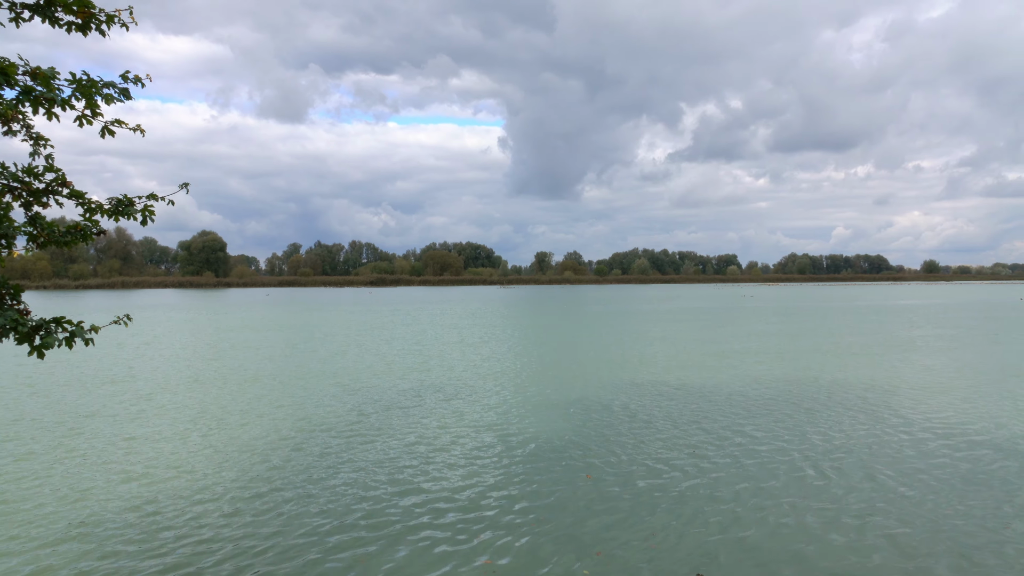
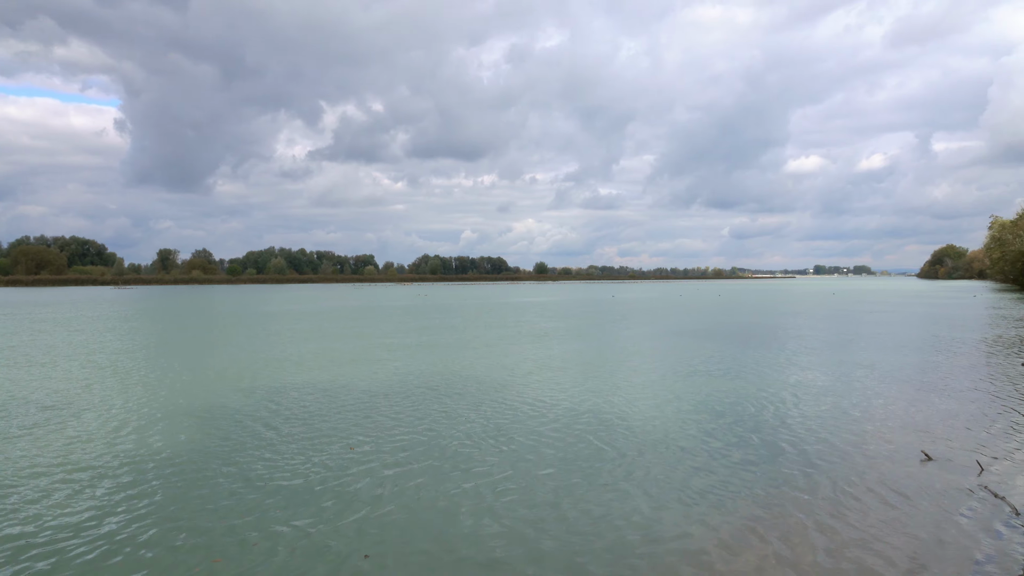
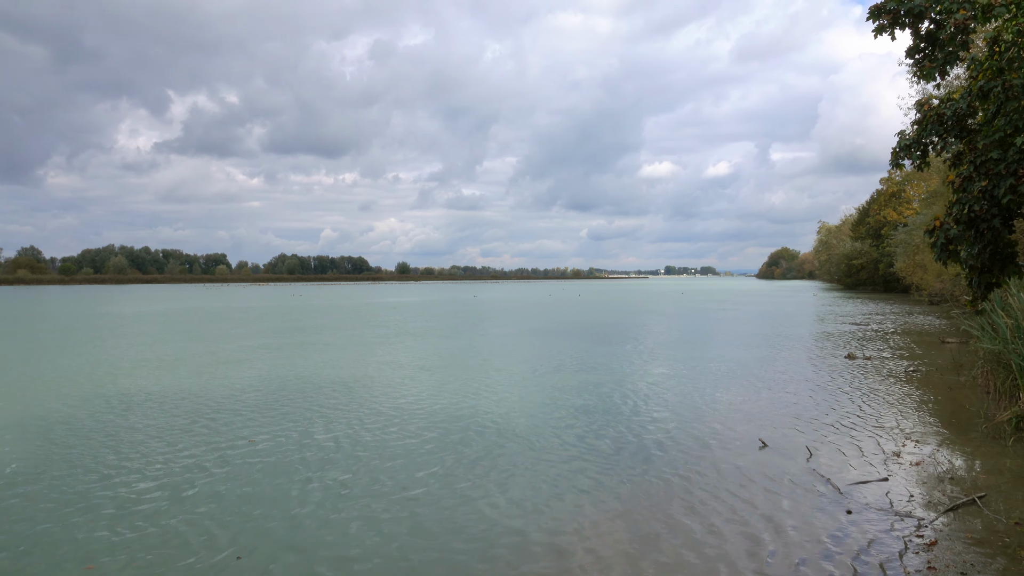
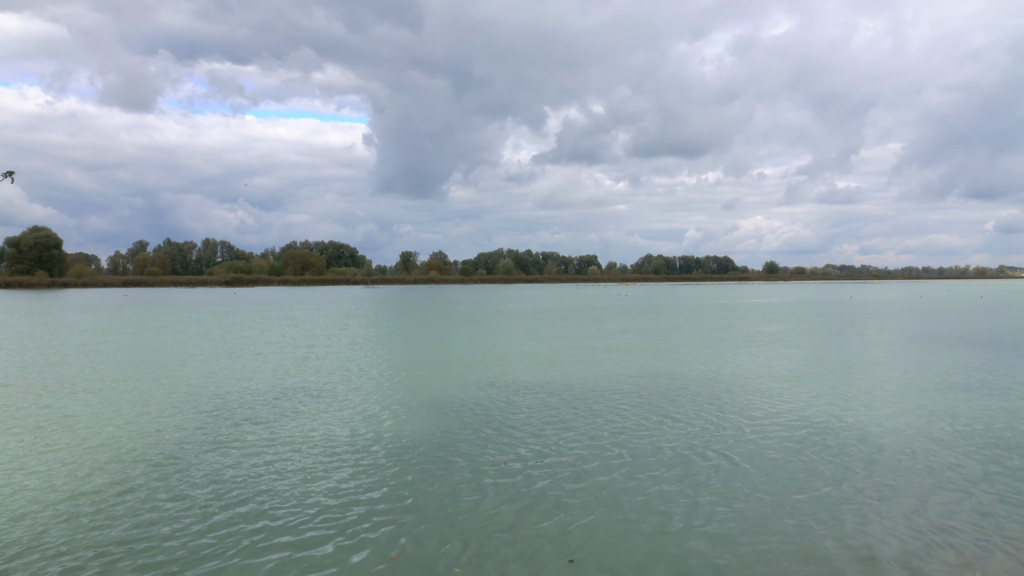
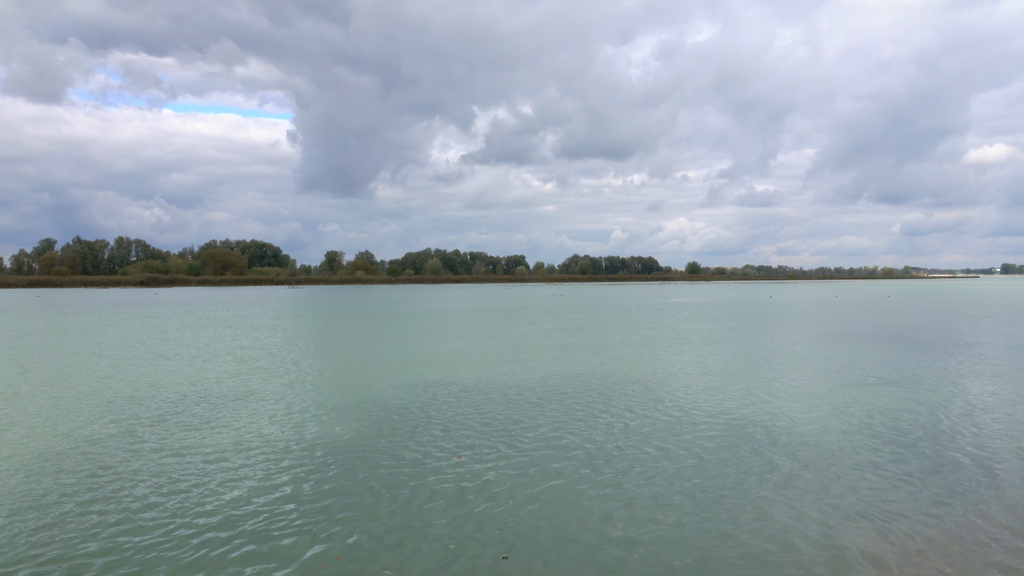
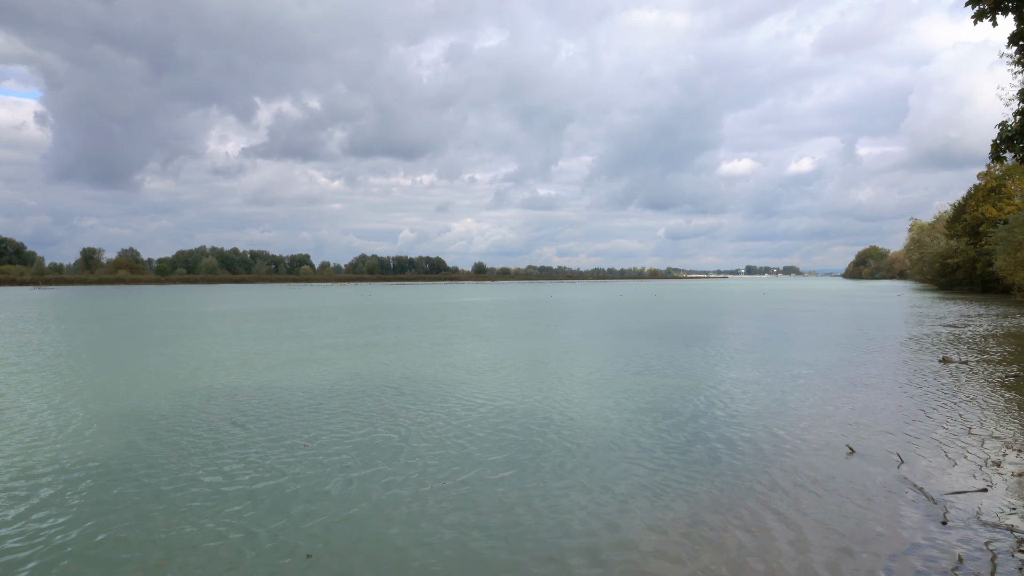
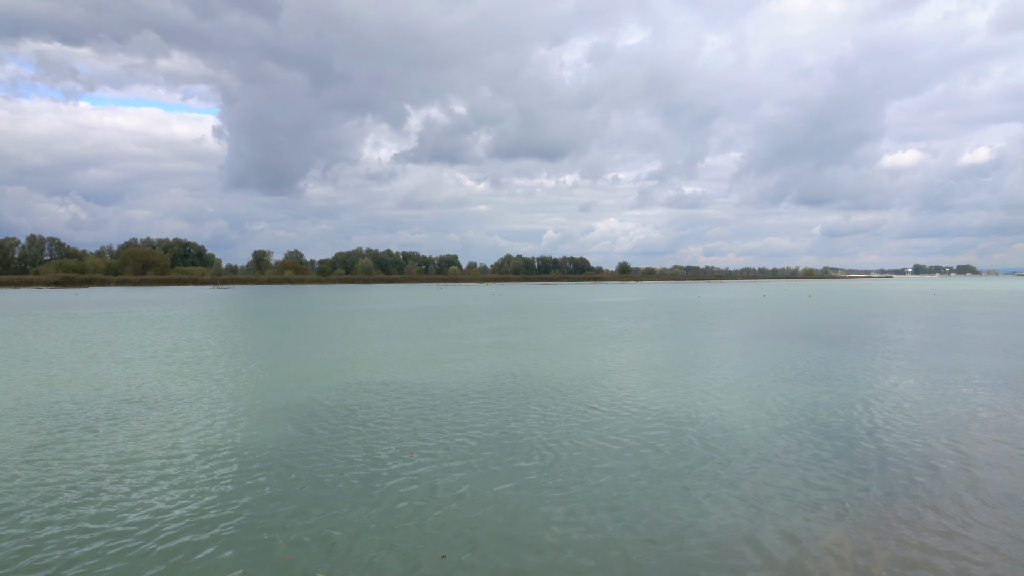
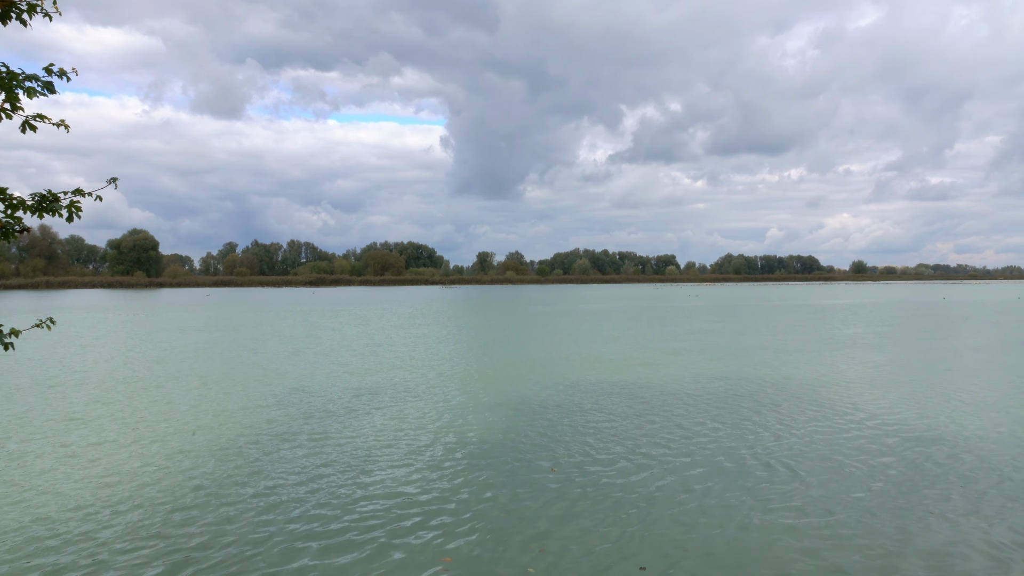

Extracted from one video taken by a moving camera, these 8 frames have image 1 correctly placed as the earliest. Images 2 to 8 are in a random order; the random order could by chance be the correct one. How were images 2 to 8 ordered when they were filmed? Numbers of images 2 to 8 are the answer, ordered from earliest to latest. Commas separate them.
8, 4, 5, 7, 2, 6, 3
